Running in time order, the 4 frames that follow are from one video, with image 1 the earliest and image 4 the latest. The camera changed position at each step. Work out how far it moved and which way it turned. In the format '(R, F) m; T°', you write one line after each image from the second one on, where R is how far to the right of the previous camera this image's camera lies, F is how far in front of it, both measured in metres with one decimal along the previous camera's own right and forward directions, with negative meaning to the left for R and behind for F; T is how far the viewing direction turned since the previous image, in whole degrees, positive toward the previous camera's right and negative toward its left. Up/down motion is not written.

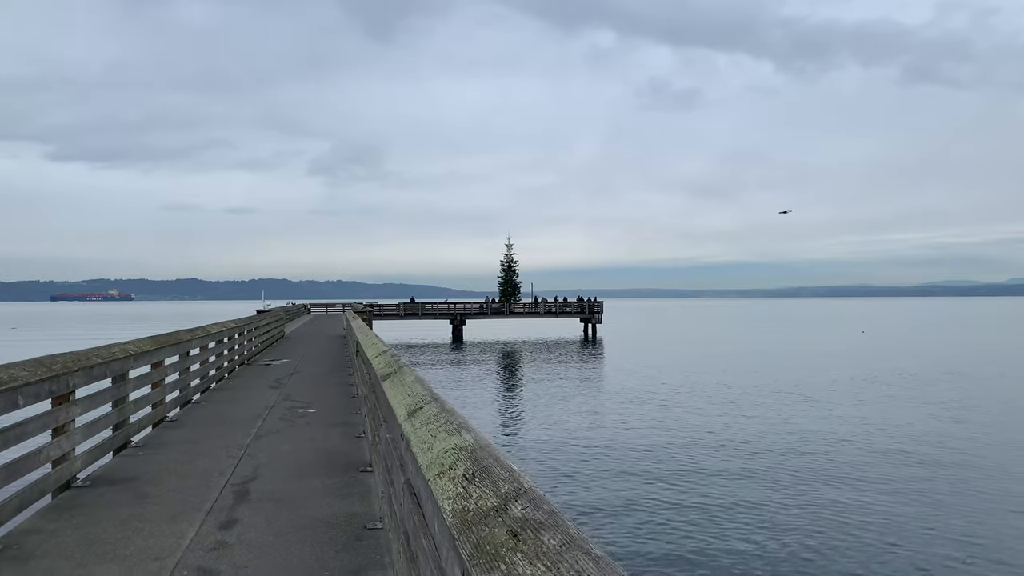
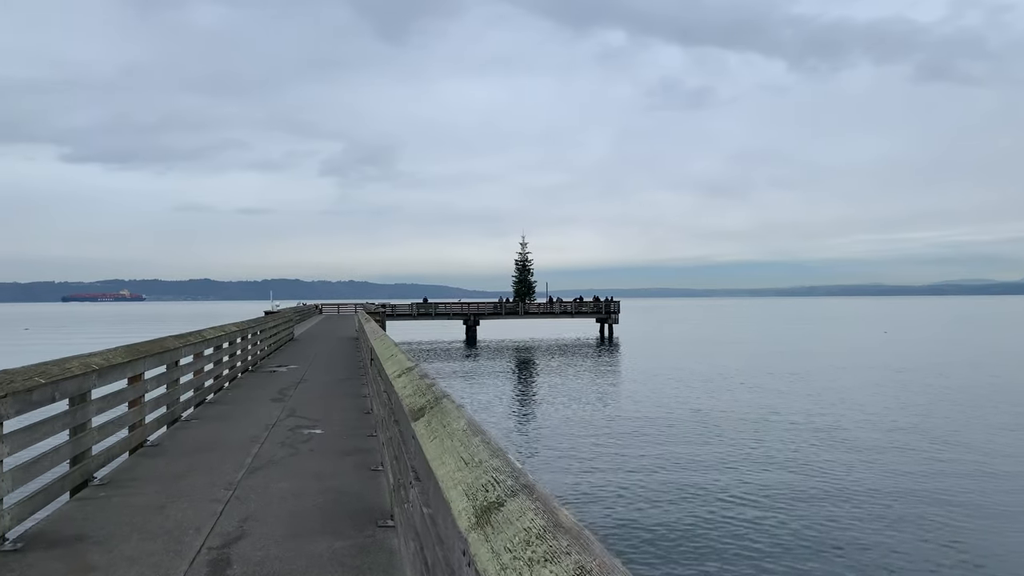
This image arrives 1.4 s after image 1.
(-0.2, +0.7) m; -1°
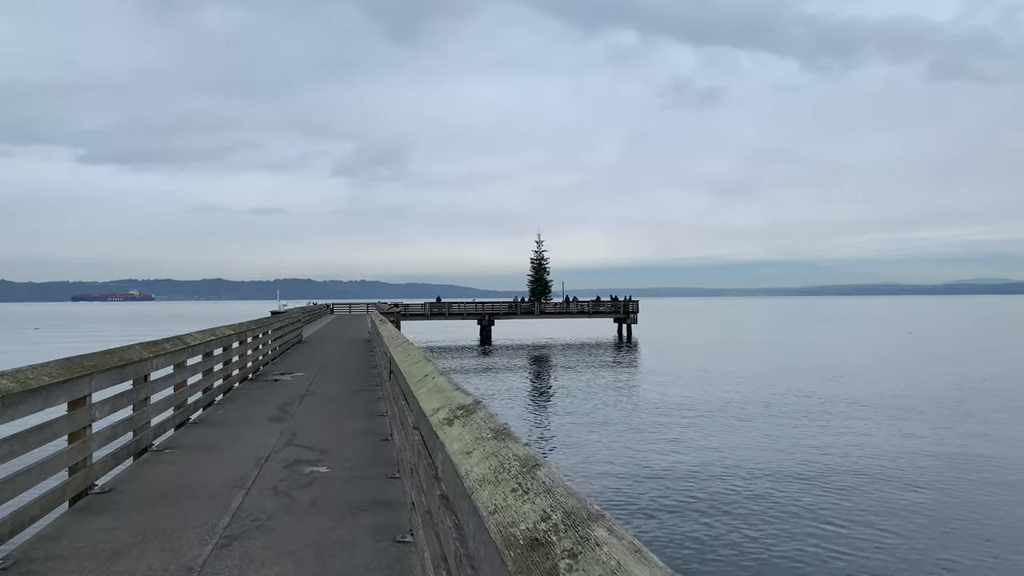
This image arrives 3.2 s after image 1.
(-0.2, +0.9) m; -1°
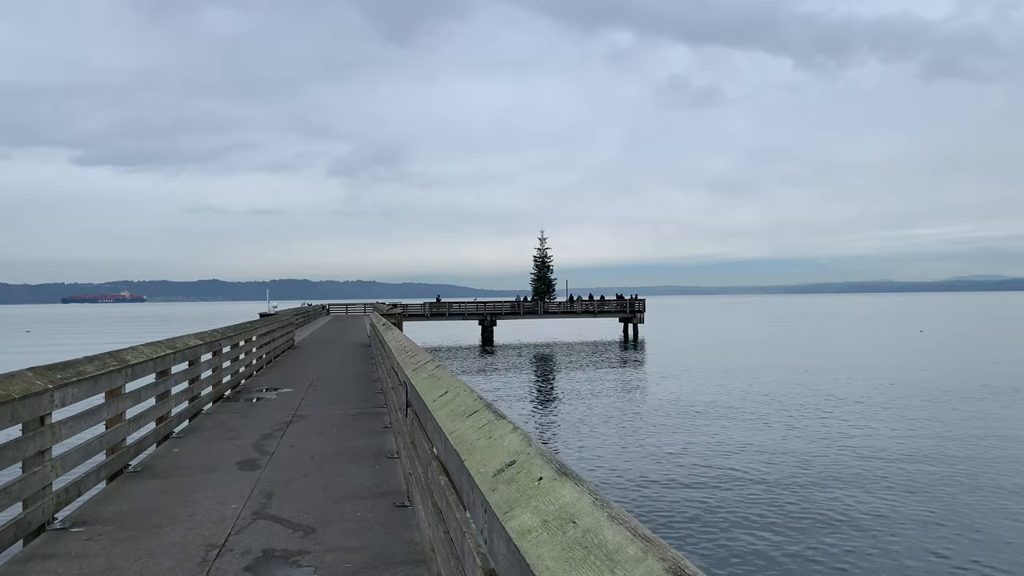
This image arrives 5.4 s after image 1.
(-0.3, +1.1) m; 0°
